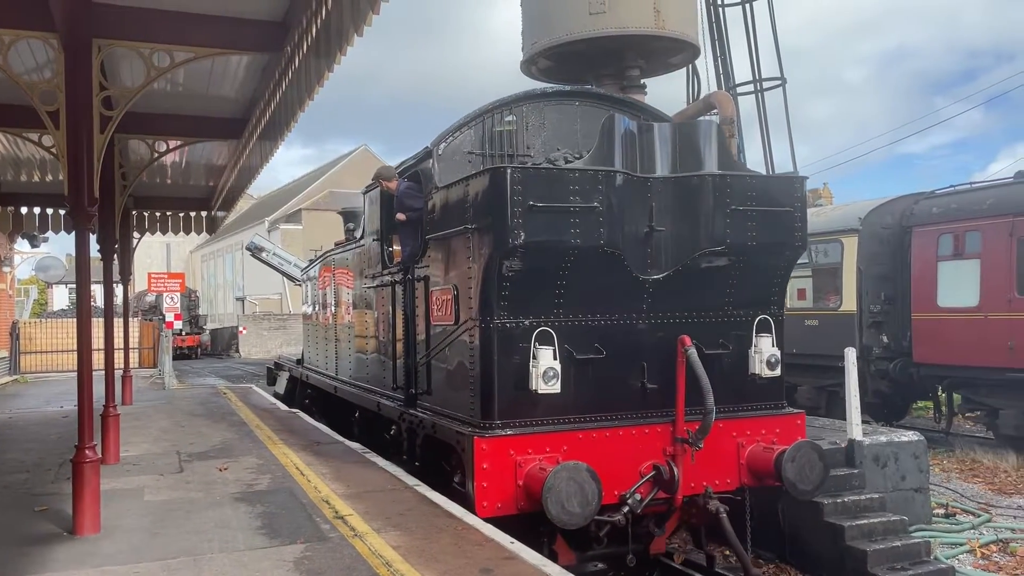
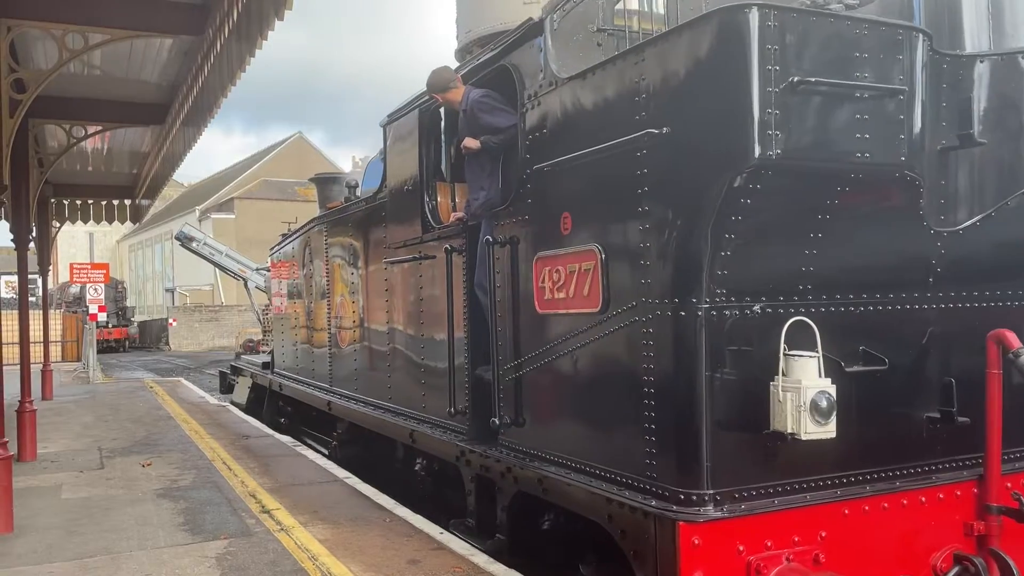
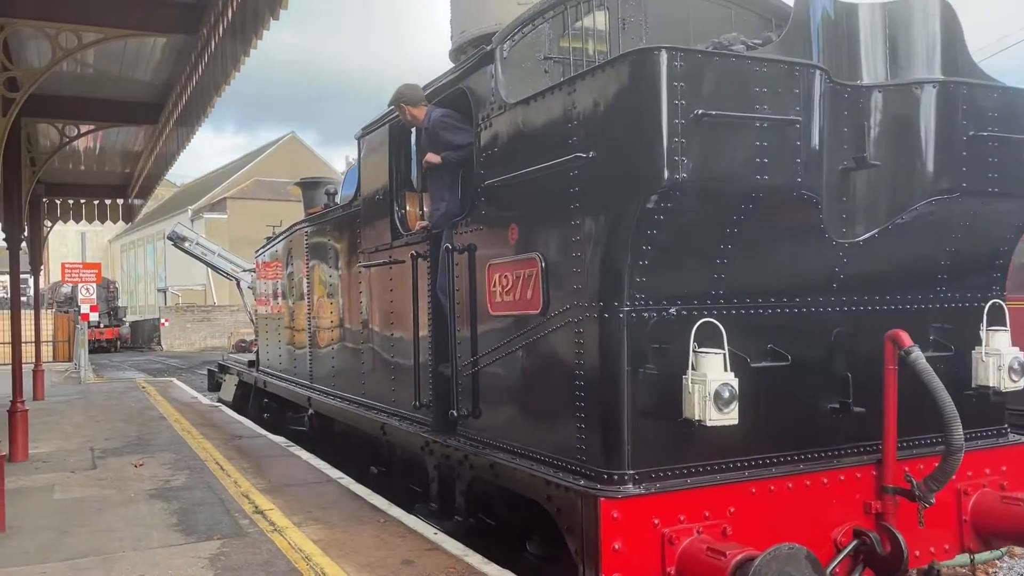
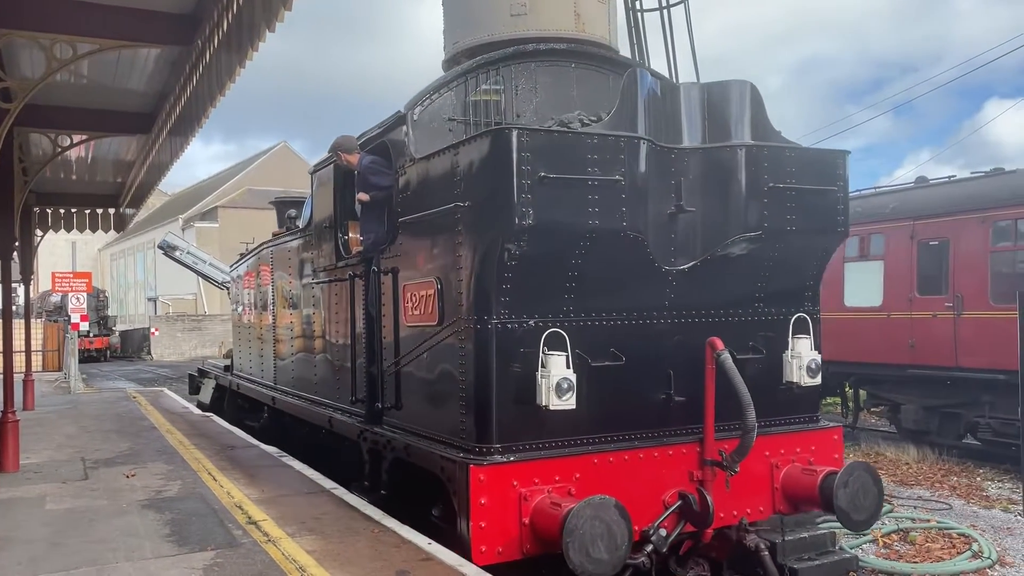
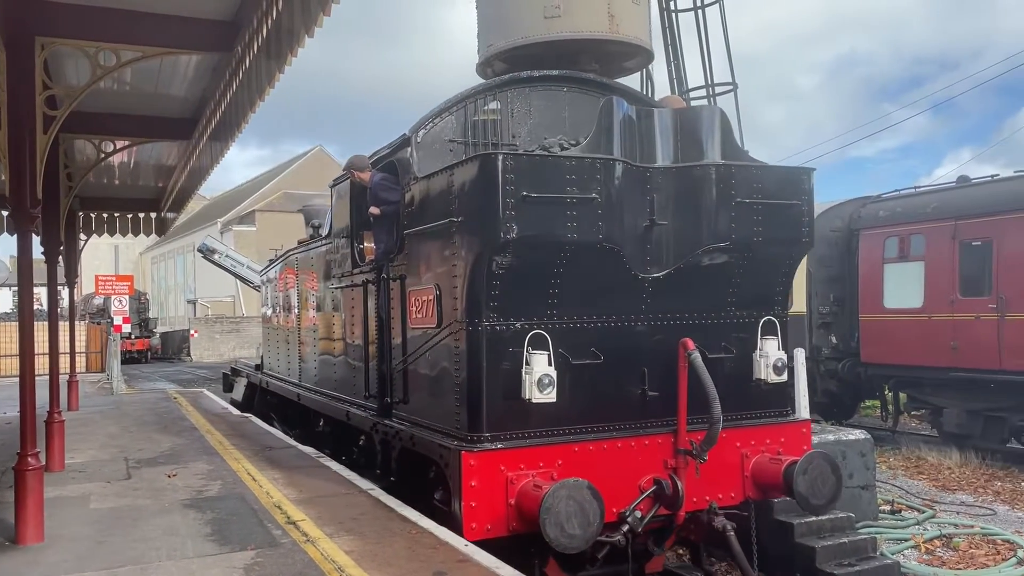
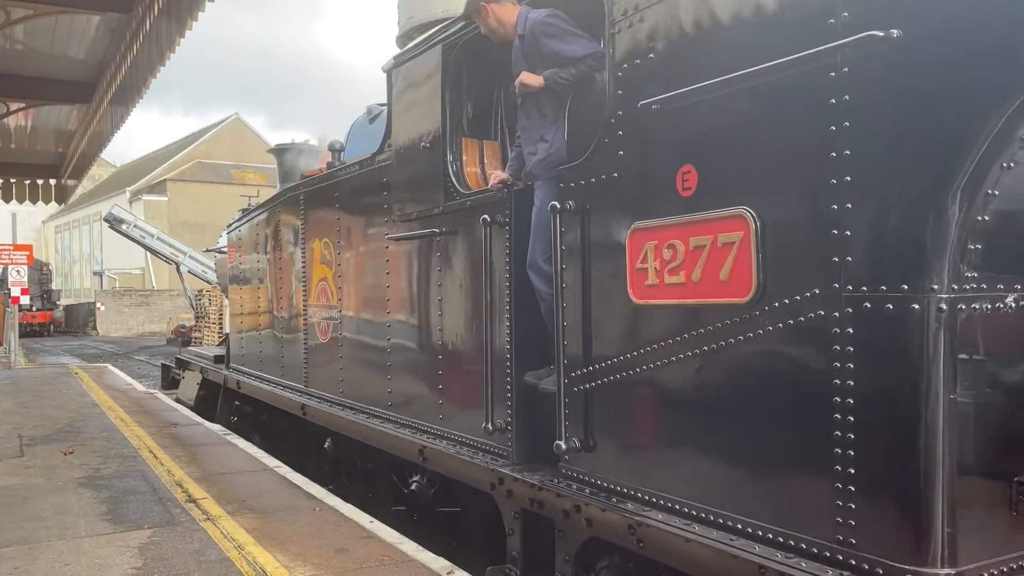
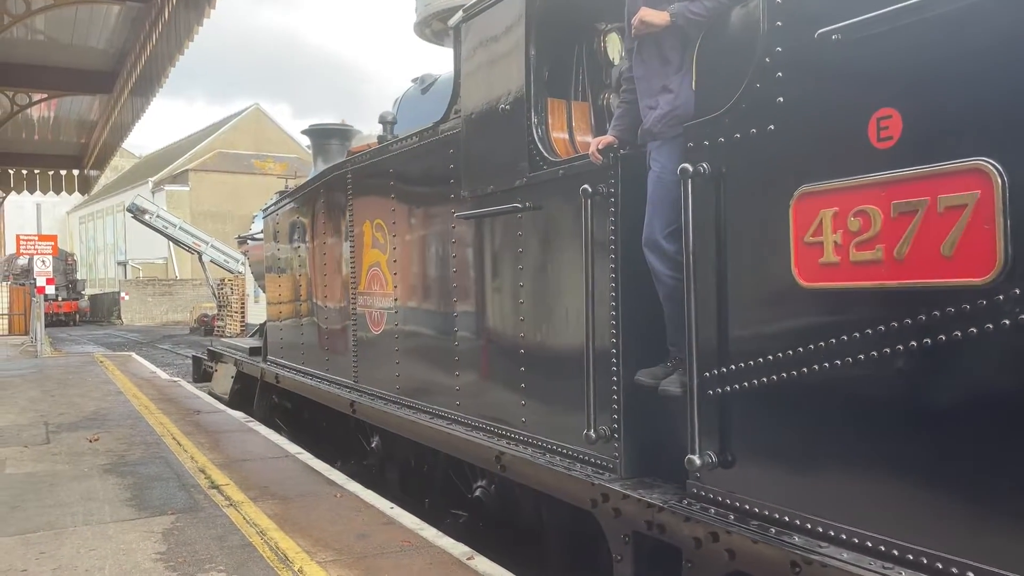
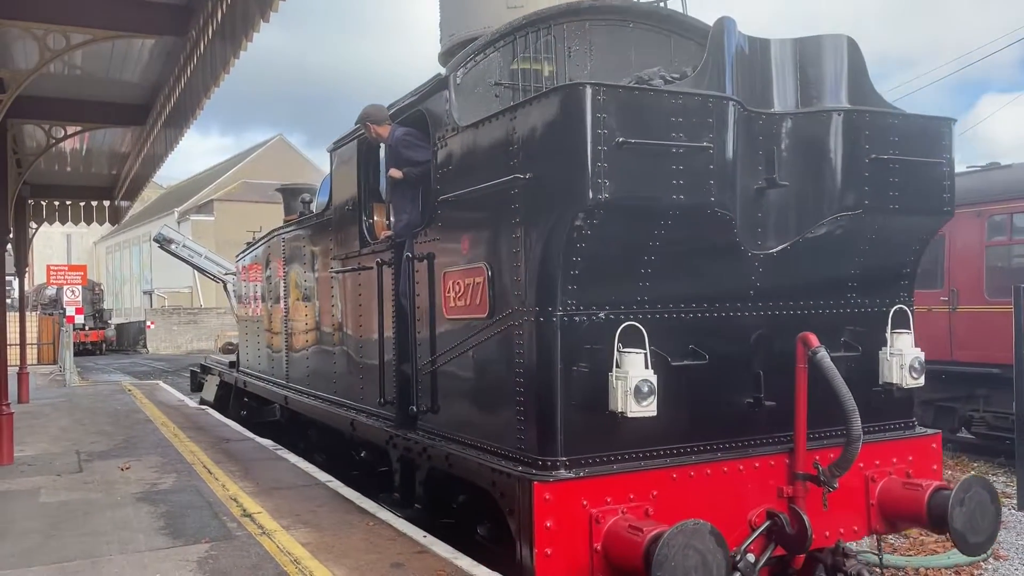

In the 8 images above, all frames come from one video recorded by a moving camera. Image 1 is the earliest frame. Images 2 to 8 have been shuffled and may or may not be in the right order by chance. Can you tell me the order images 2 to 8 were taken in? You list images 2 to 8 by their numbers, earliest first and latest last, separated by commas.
5, 4, 8, 3, 2, 6, 7
